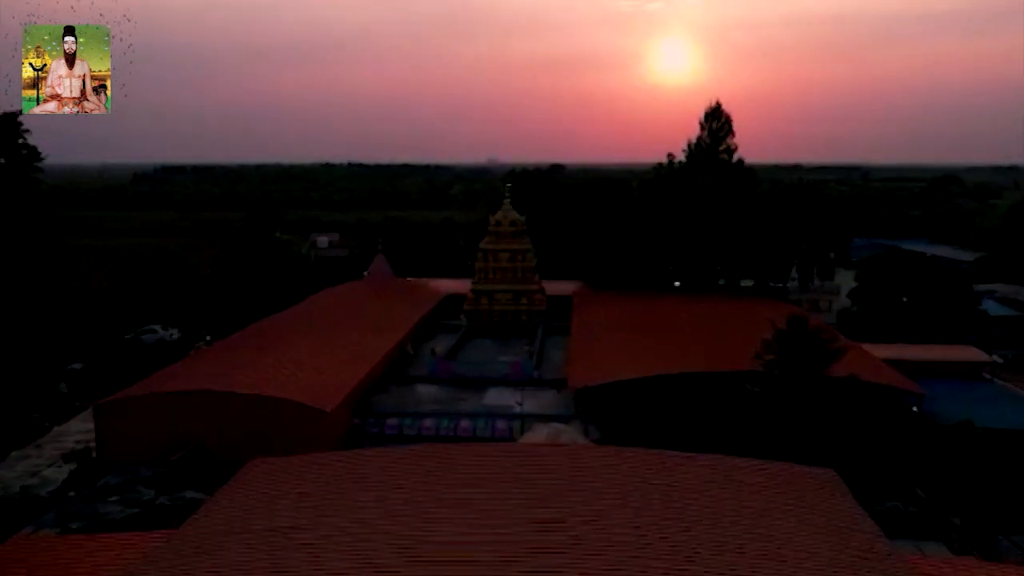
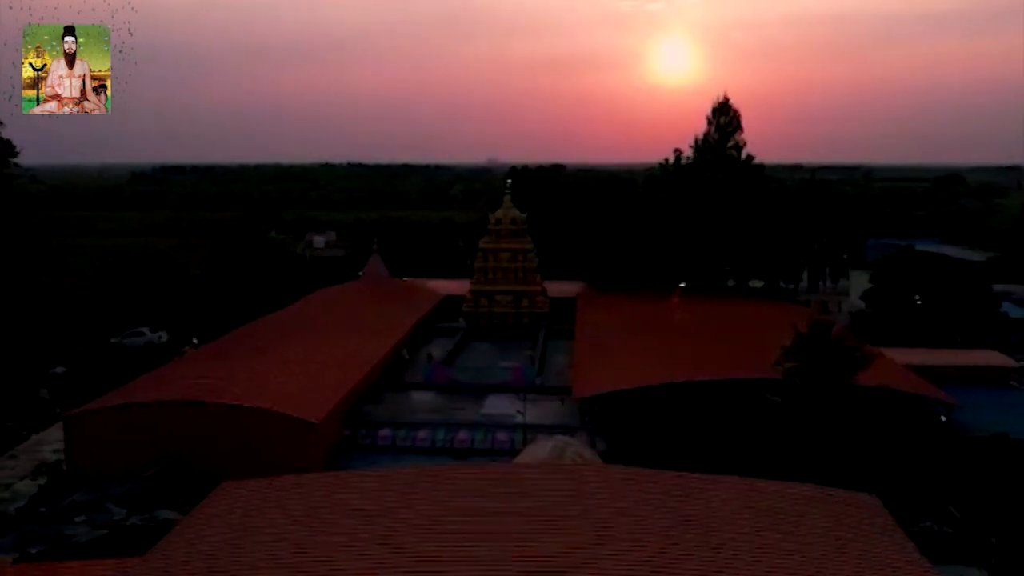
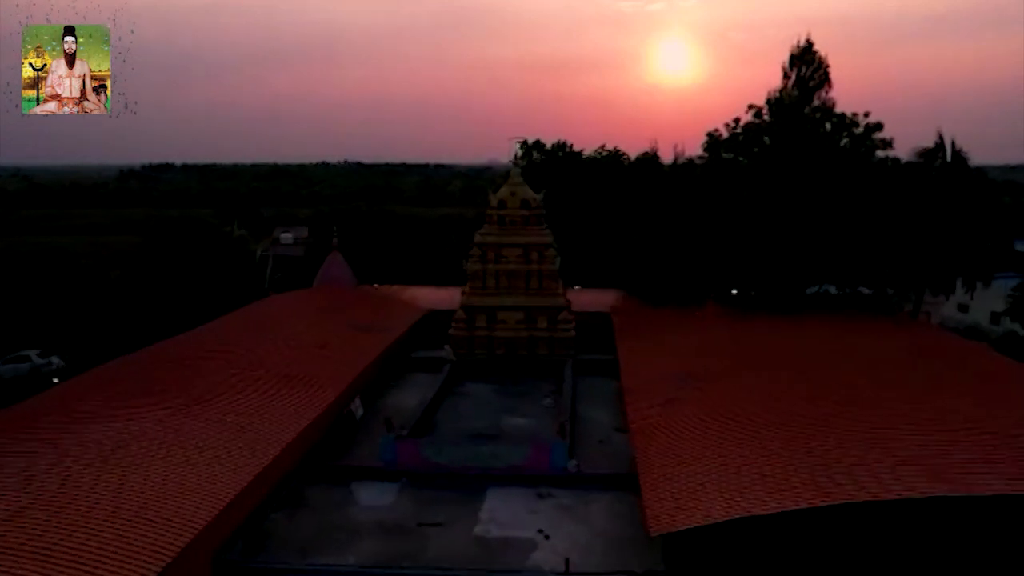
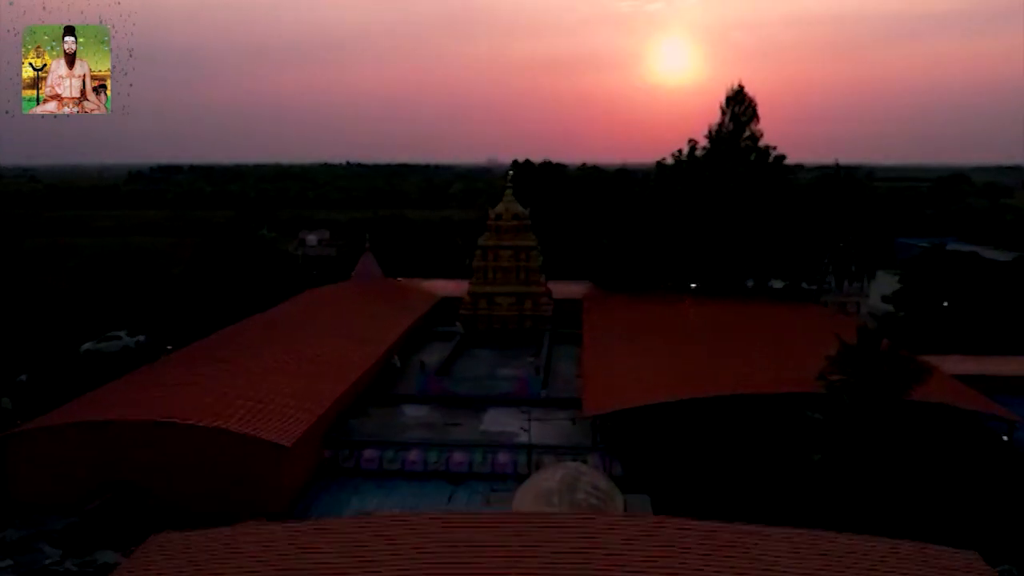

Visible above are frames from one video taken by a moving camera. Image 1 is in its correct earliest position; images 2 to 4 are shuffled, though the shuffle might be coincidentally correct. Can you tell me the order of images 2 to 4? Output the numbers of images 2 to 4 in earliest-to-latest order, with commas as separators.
2, 4, 3
